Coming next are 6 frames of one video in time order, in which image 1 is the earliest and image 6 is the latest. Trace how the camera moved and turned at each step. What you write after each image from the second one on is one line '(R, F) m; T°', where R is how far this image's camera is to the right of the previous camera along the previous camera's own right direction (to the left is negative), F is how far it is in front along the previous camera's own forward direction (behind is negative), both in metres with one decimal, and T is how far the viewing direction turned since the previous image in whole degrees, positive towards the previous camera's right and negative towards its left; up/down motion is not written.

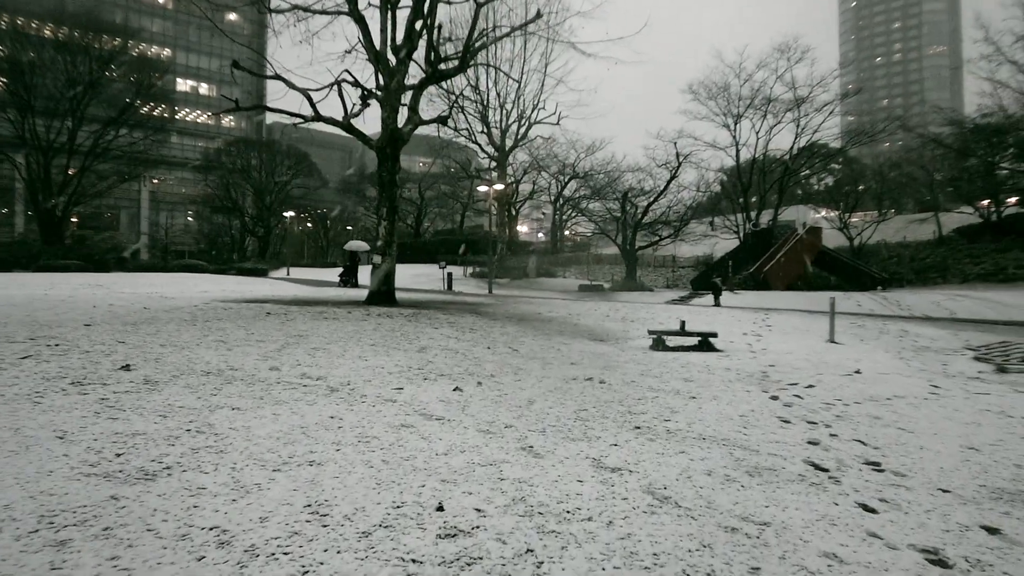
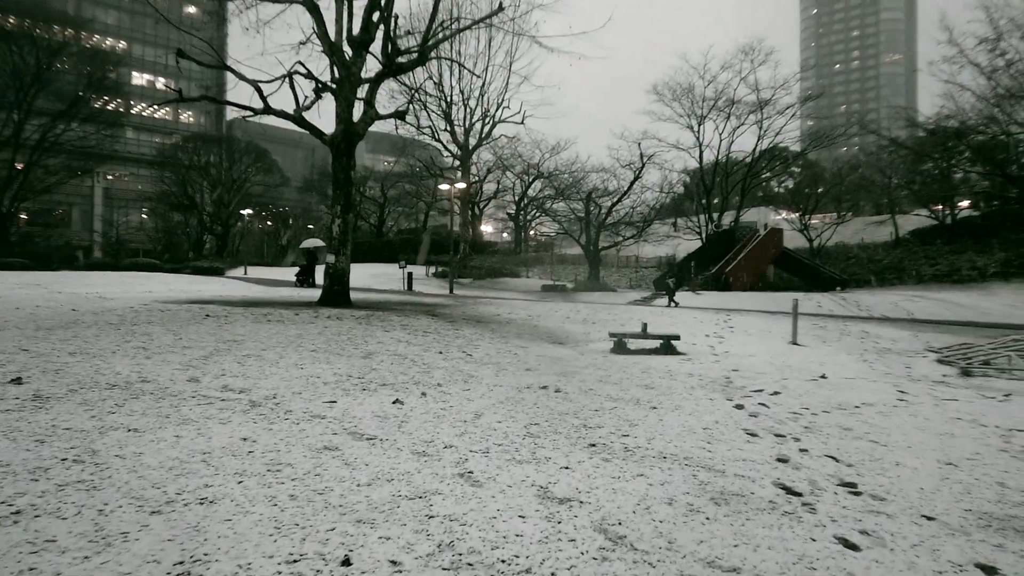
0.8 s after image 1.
(+0.2, +0.5) m; +3°
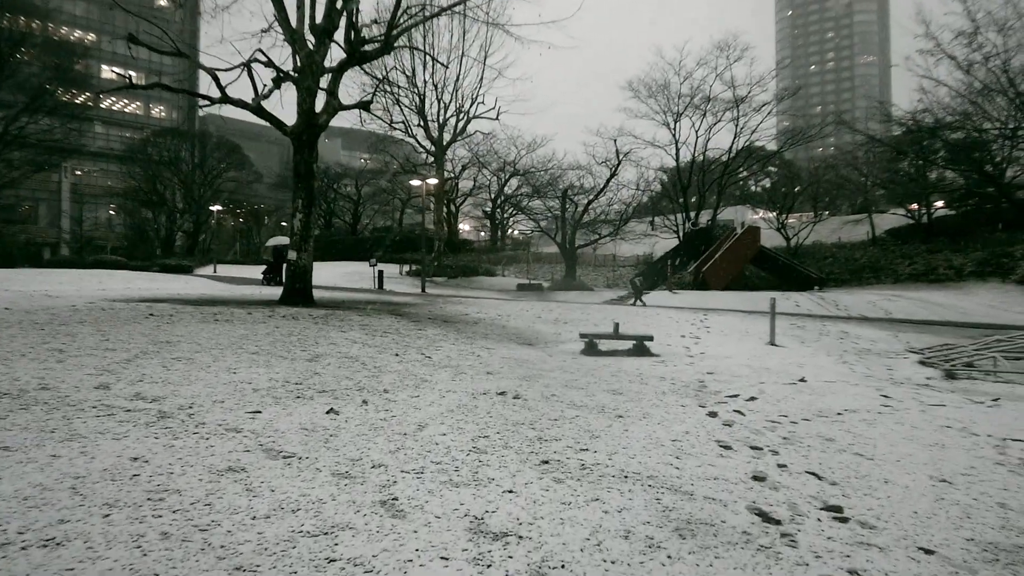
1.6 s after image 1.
(+0.2, +0.5) m; +2°
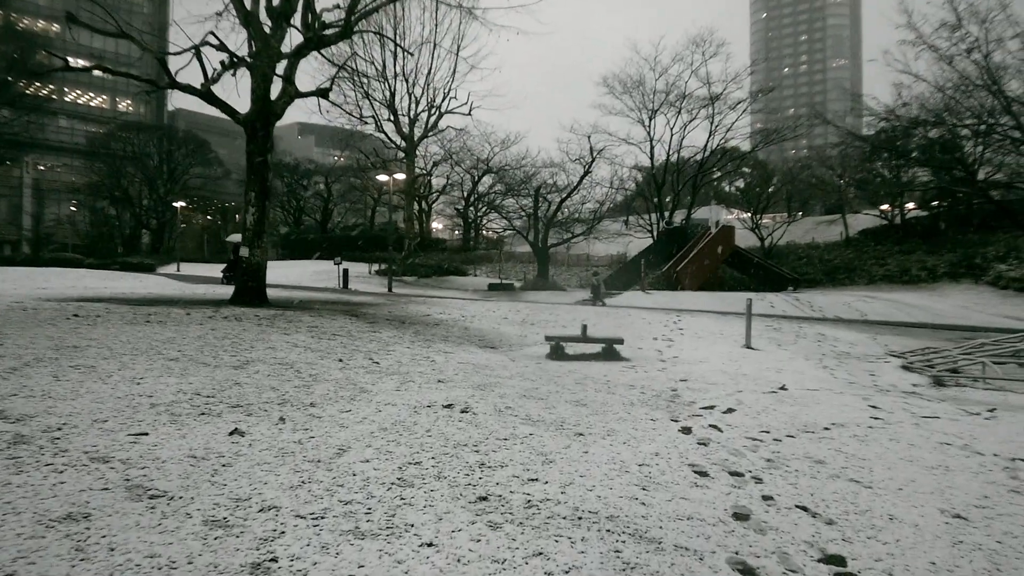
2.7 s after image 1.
(+0.2, +0.7) m; +2°
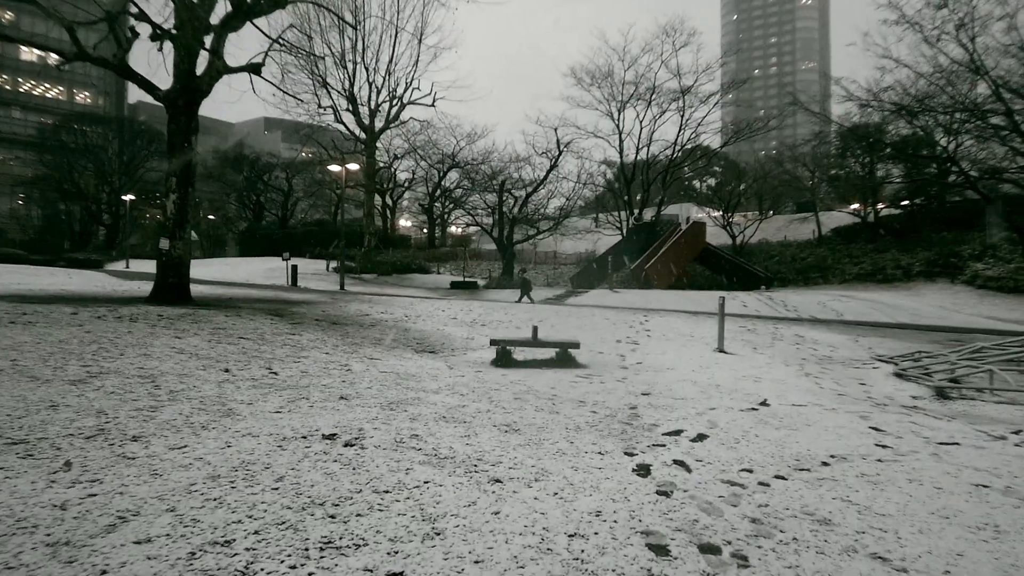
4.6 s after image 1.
(+0.4, +1.2) m; +2°
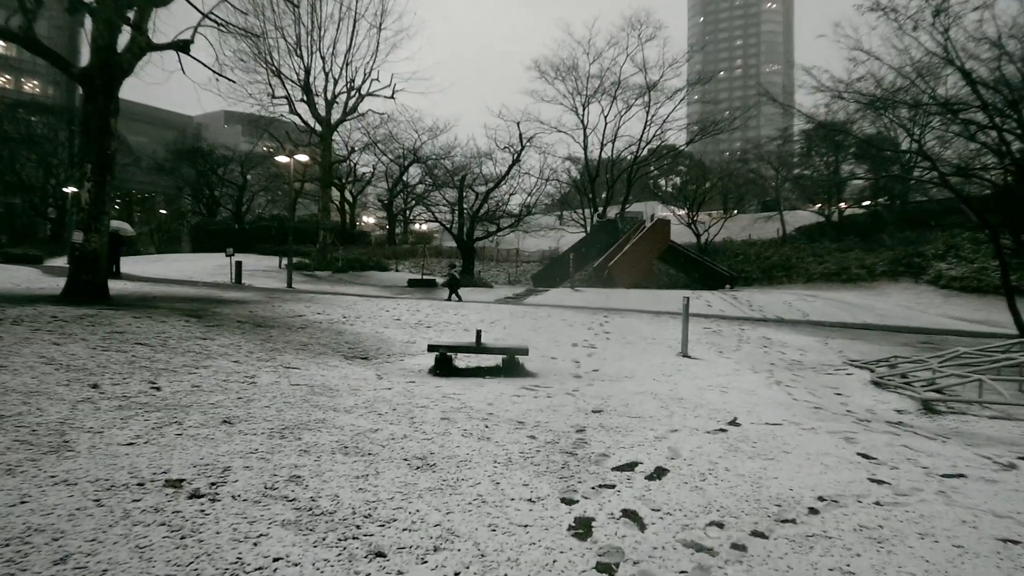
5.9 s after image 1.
(+0.3, +0.8) m; +3°
